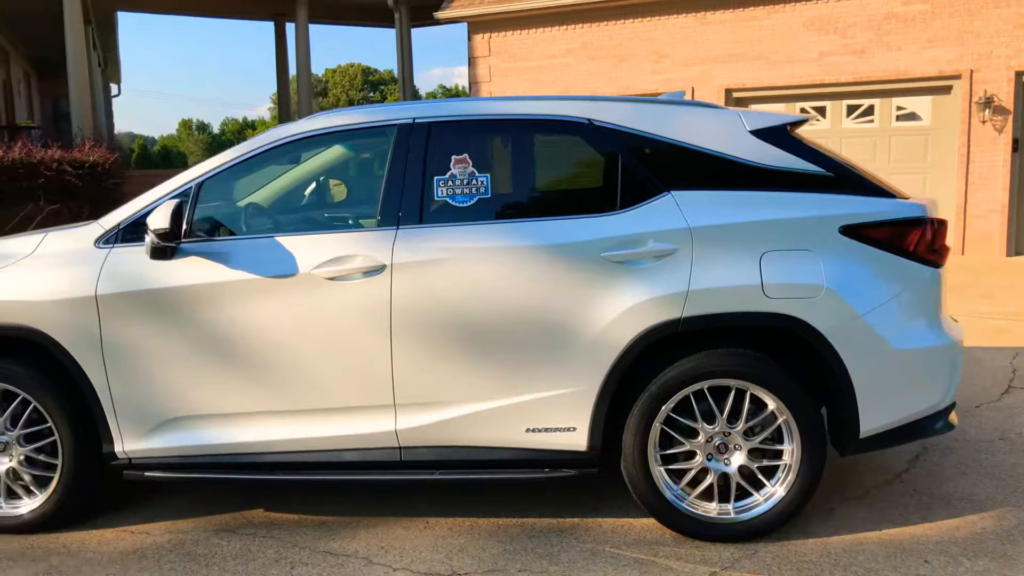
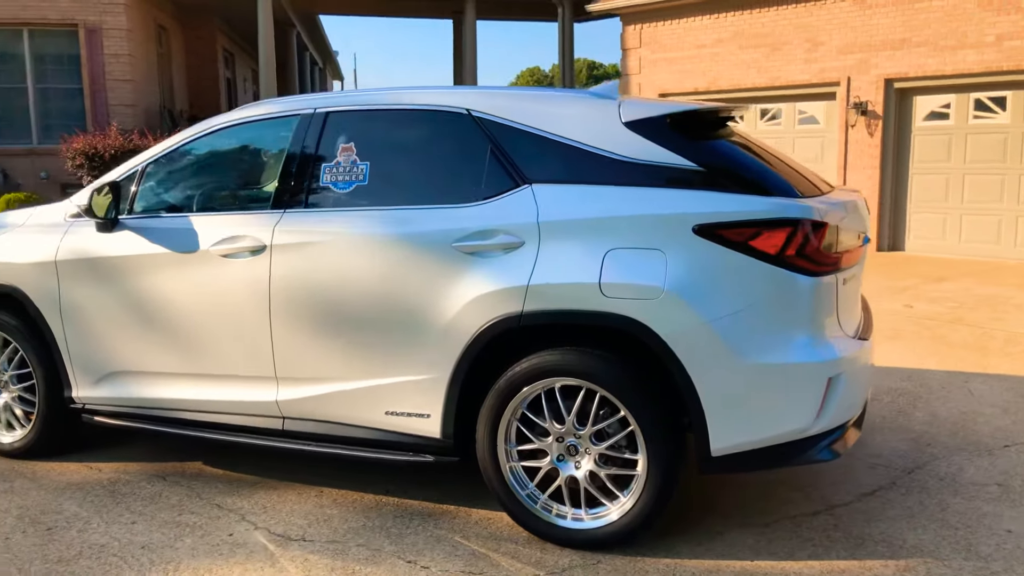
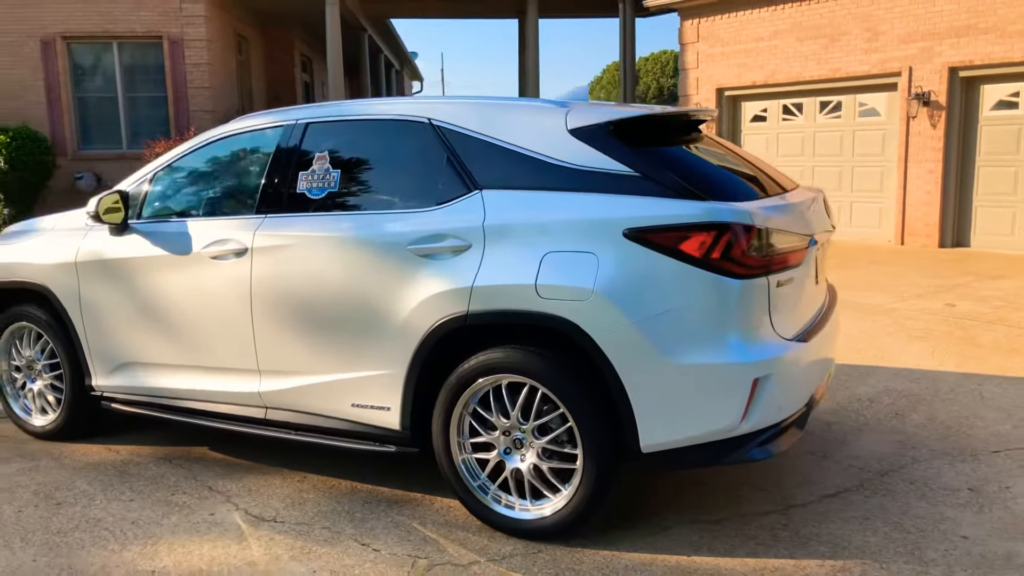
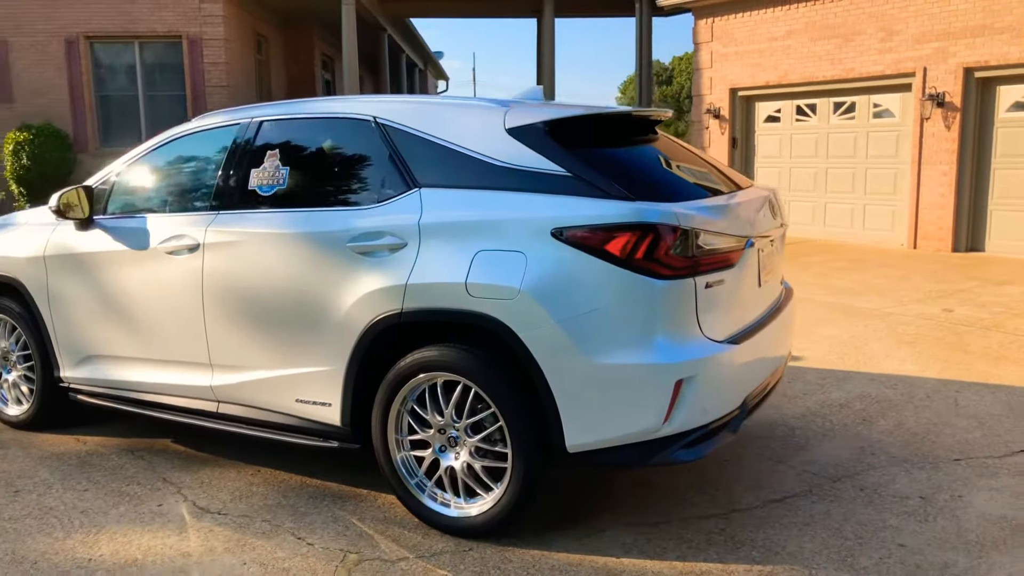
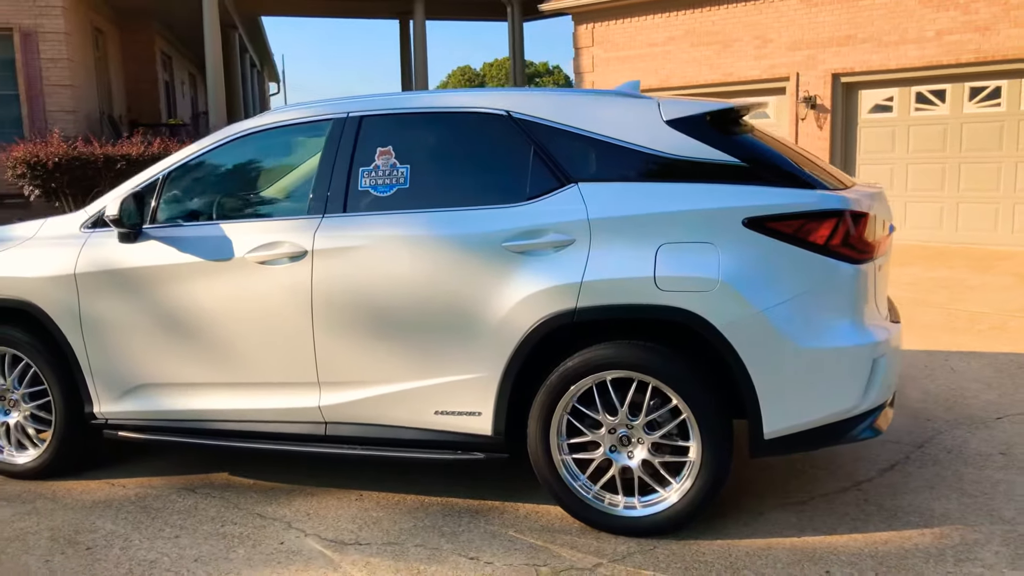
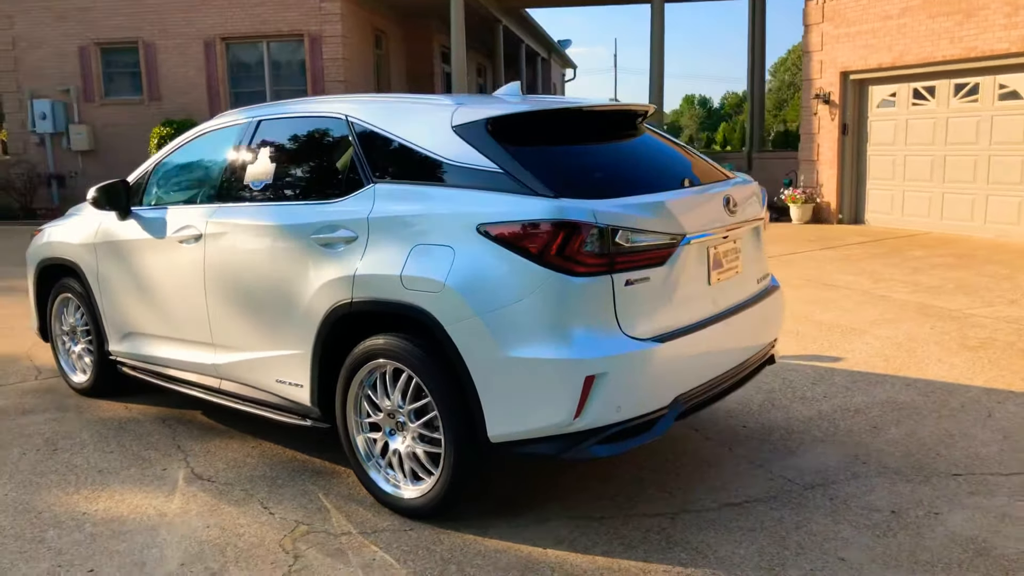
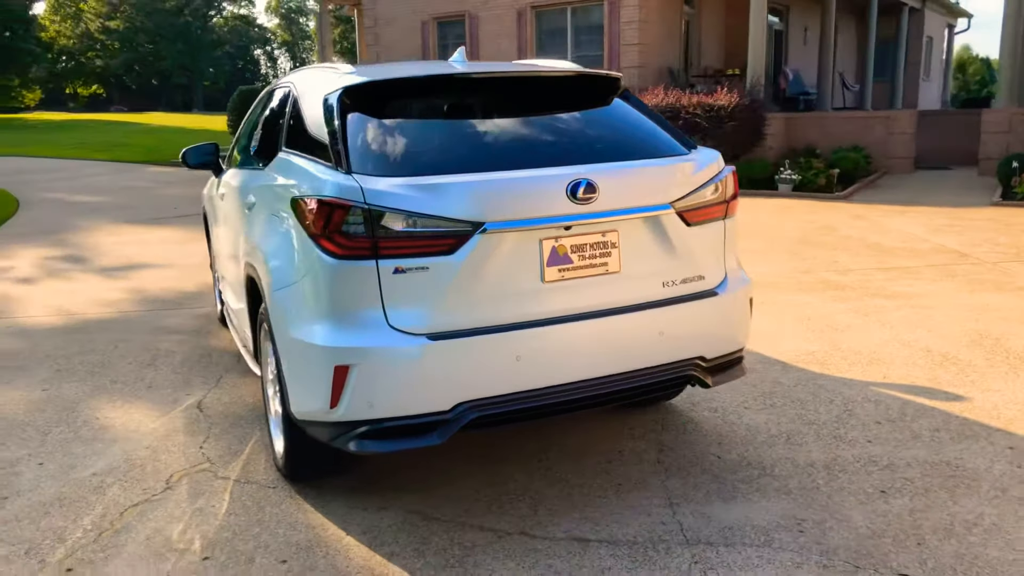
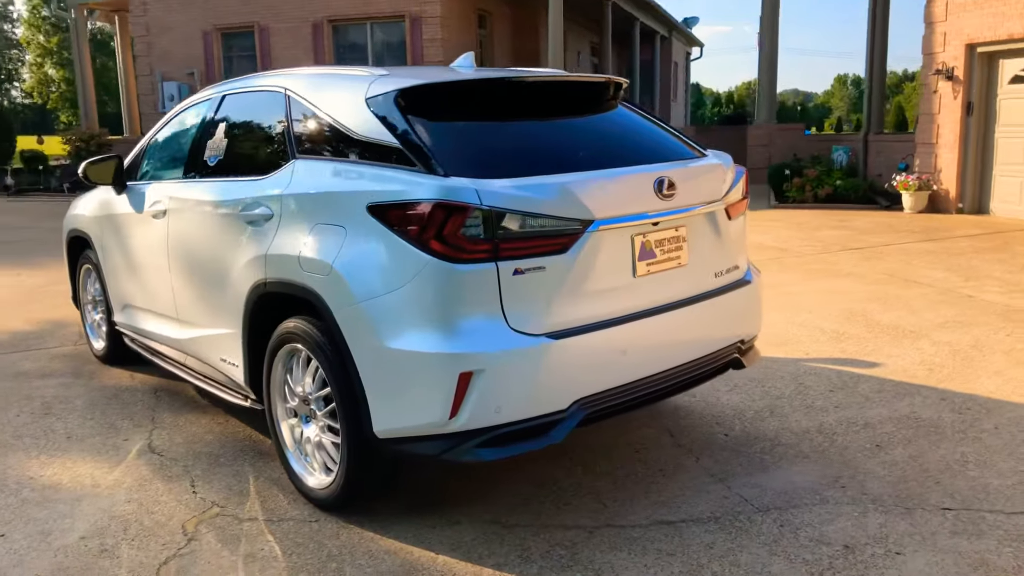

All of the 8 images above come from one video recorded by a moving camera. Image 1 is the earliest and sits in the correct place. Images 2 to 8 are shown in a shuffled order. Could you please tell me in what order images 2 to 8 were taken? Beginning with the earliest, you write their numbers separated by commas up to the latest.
5, 2, 3, 4, 6, 8, 7
